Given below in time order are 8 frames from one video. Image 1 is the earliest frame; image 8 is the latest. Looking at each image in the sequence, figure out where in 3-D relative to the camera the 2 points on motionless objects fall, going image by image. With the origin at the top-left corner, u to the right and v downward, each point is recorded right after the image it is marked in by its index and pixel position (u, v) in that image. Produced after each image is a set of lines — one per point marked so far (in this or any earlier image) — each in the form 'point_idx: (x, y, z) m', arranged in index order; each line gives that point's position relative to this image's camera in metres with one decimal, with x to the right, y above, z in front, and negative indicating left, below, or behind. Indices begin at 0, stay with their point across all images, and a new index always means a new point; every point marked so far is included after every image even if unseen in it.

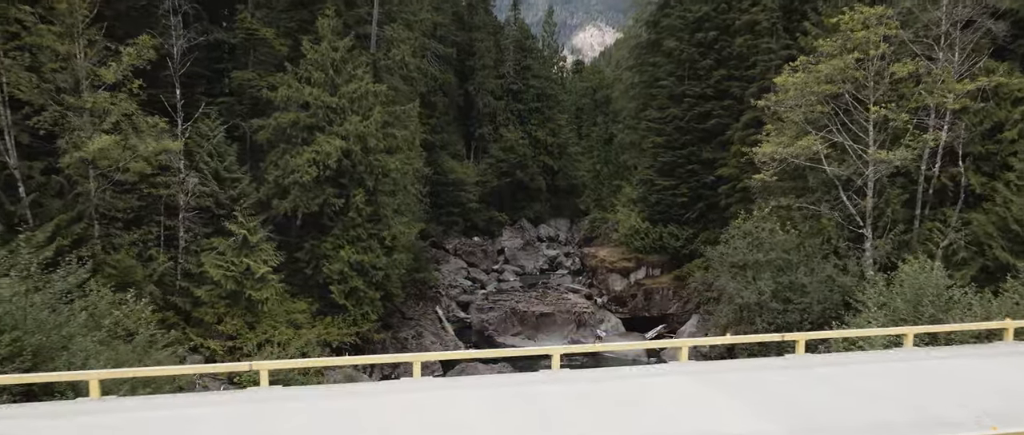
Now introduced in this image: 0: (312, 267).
0: (-5.8, -1.5, +18.6) m
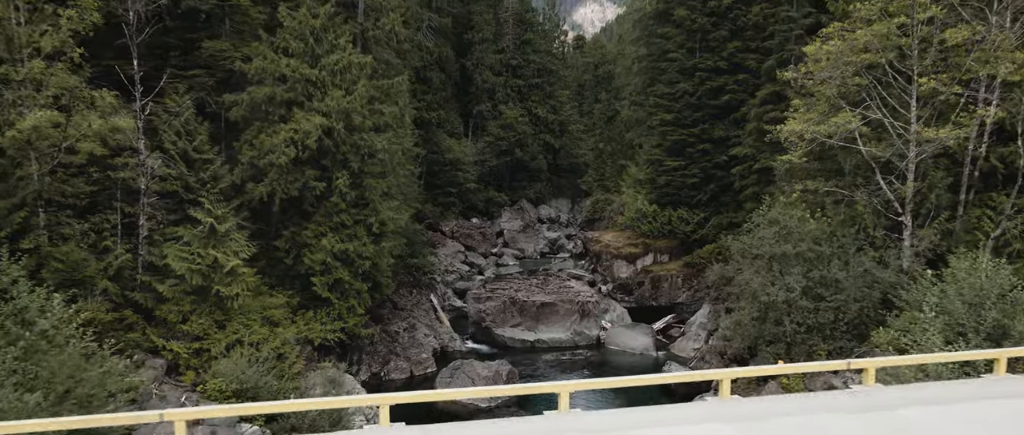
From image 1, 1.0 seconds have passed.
0: (-5.8, -1.1, +17.0) m
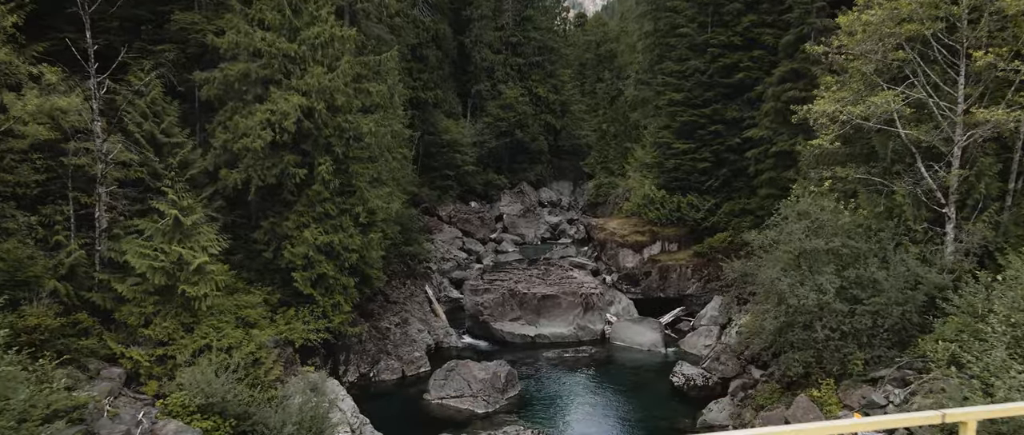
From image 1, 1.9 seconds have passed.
0: (-5.8, -0.8, +15.6) m
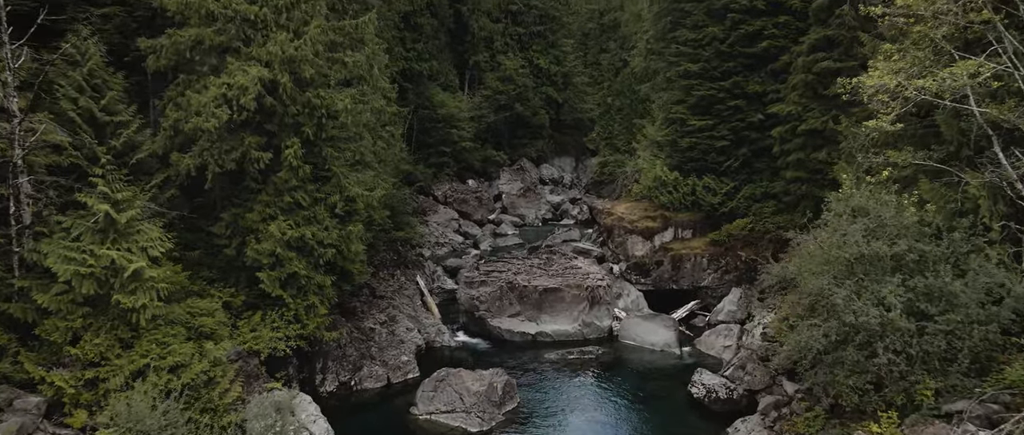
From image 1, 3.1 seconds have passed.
0: (-5.9, -0.6, +13.6) m
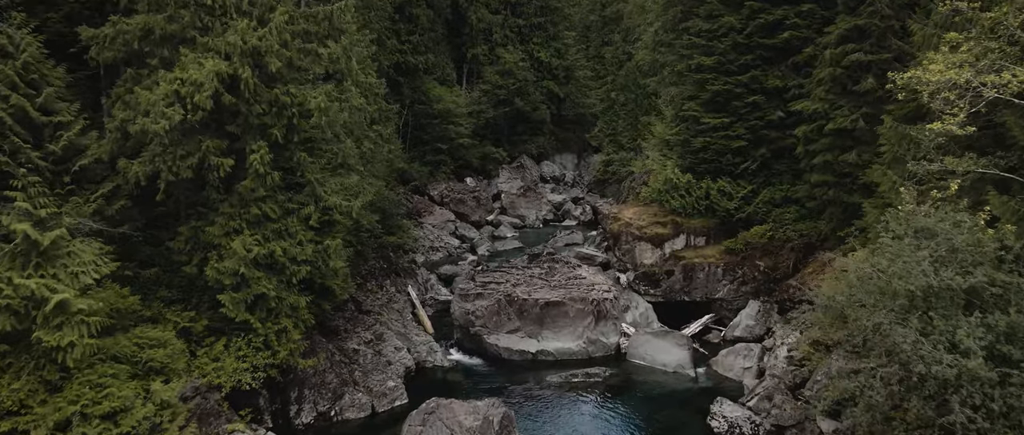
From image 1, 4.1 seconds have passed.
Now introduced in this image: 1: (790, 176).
0: (-5.9, -0.9, +11.9) m
1: (+8.4, +1.3, +19.4) m
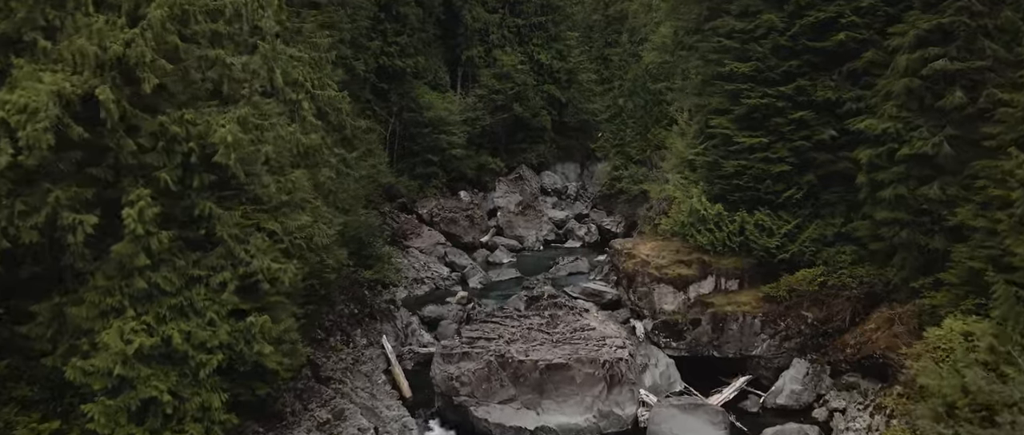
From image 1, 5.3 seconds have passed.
0: (-6.1, -1.9, +8.5) m
1: (+8.2, +0.2, +15.9) m
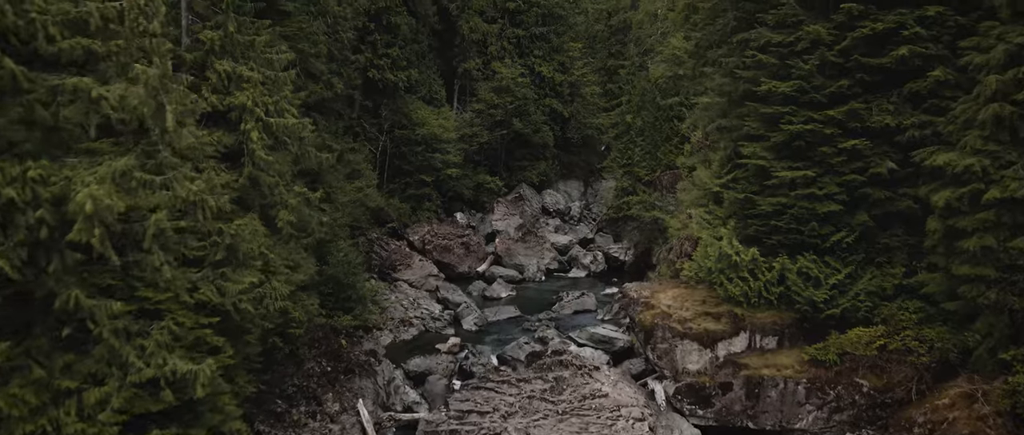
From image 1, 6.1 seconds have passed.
0: (-6.1, -2.8, +6.0) m
1: (+8.2, -0.8, +13.4) m
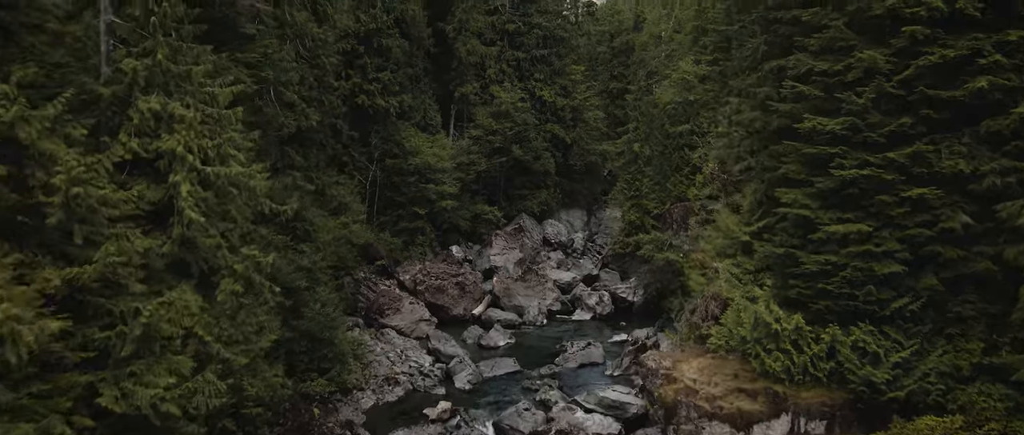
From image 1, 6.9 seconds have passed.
0: (-6.2, -3.6, +3.6) m
1: (+8.1, -1.9, +11.1) m
